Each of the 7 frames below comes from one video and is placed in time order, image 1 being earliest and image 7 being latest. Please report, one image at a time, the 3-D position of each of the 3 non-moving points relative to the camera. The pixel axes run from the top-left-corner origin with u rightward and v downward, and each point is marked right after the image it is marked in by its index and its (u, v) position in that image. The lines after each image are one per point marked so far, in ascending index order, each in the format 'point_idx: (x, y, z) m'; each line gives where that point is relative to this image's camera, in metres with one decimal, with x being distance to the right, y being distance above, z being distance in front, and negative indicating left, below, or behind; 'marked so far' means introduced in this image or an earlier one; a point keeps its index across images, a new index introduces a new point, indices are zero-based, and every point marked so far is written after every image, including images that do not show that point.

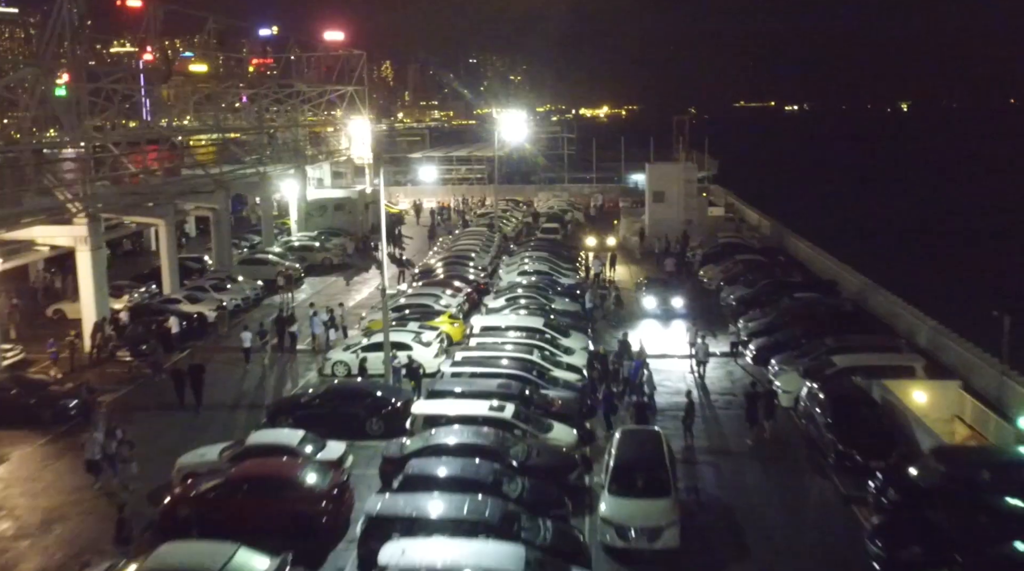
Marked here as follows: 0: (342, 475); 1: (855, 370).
0: (-2.4, -2.7, +15.1) m
1: (+6.4, -1.5, +19.8) m
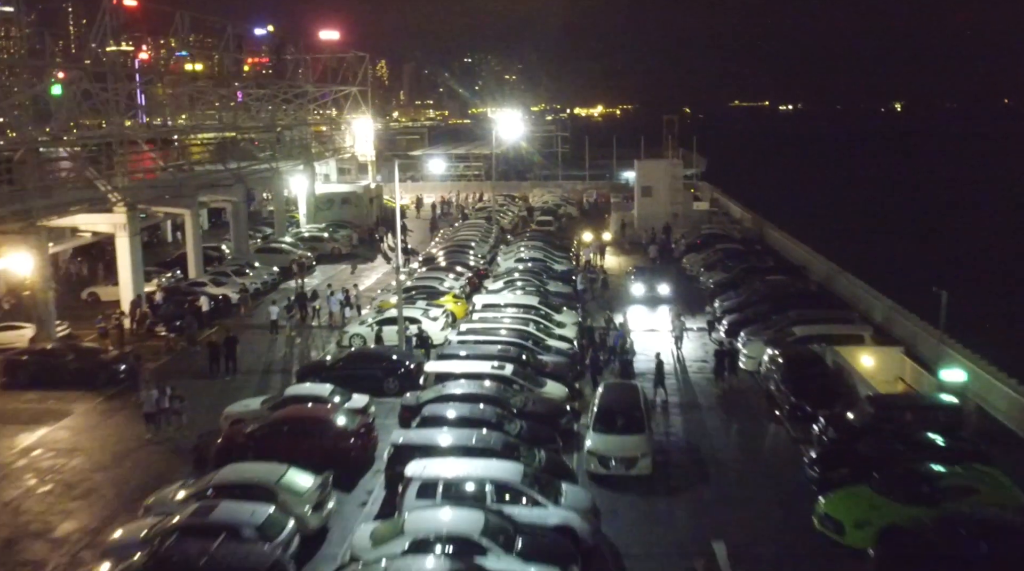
0: (-2.4, -2.2, +17.8) m
1: (+6.4, -1.1, +22.5) m
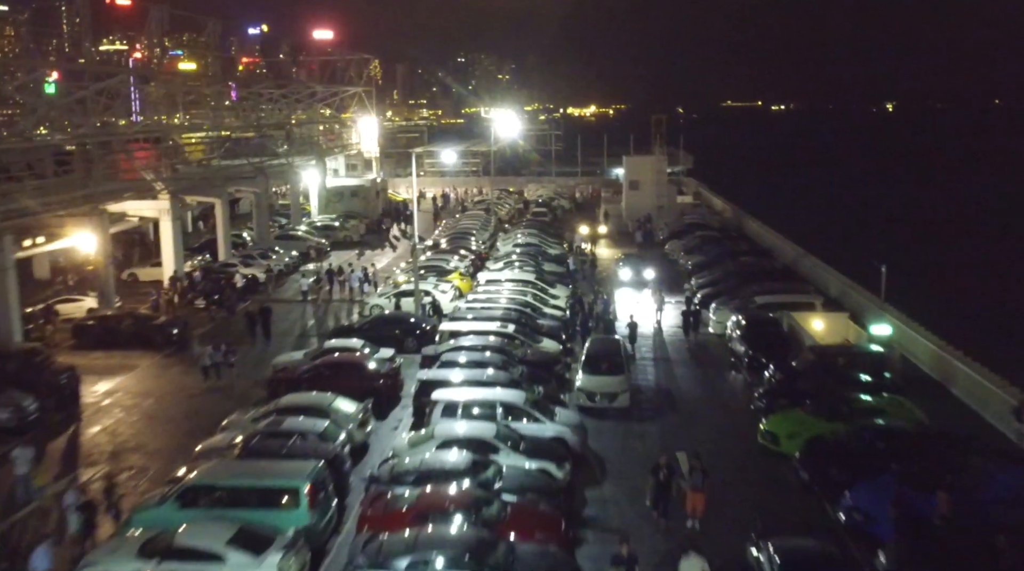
0: (-2.4, -1.6, +21.3) m
1: (+6.4, -0.5, +26.2) m
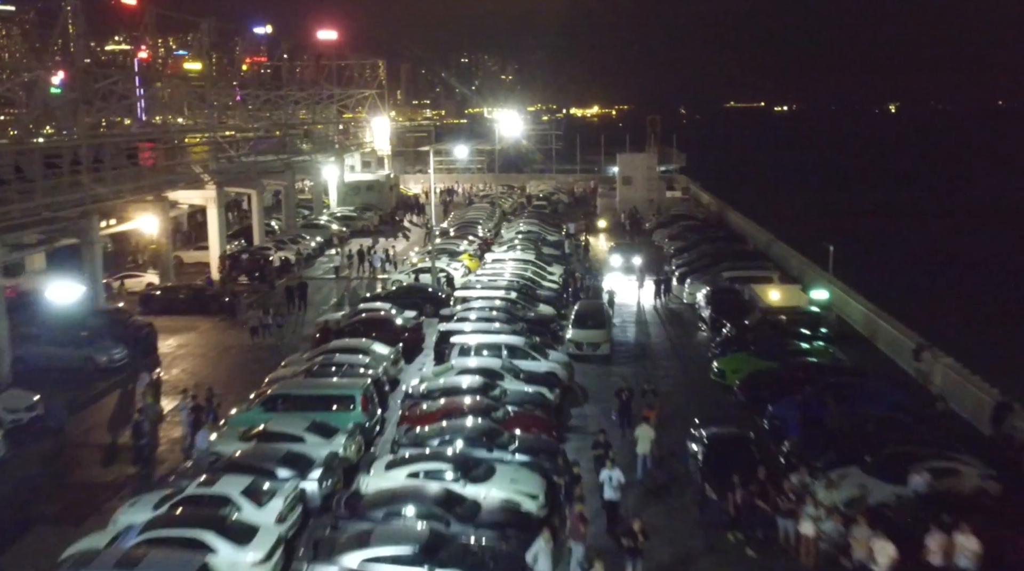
0: (-2.3, -0.9, +25.8) m
1: (+6.5, +0.2, +30.6) m
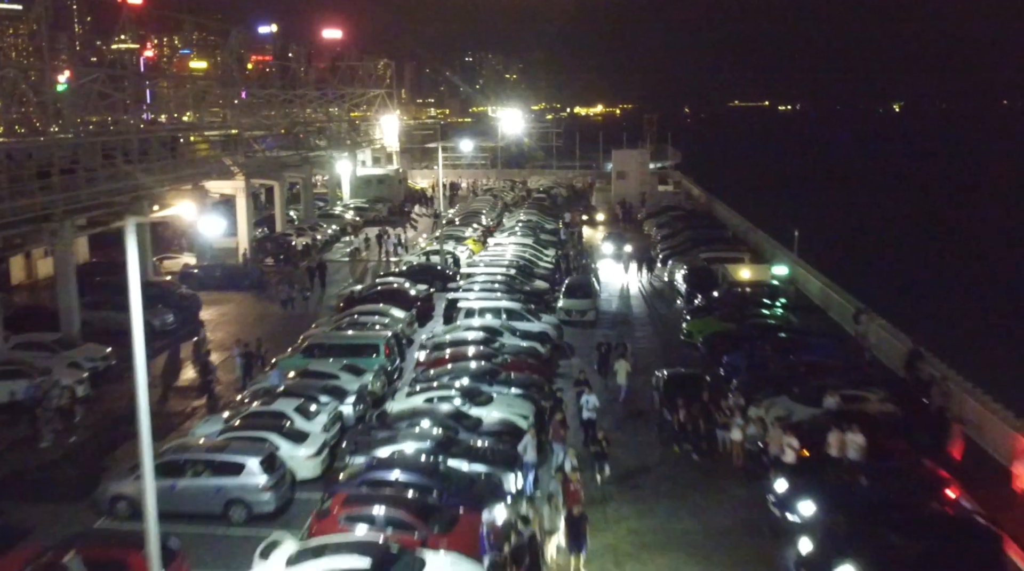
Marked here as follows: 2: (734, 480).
0: (-2.4, -0.2, +29.6) m
1: (+6.5, +0.9, +34.3) m
2: (+3.5, -3.0, +16.3) m
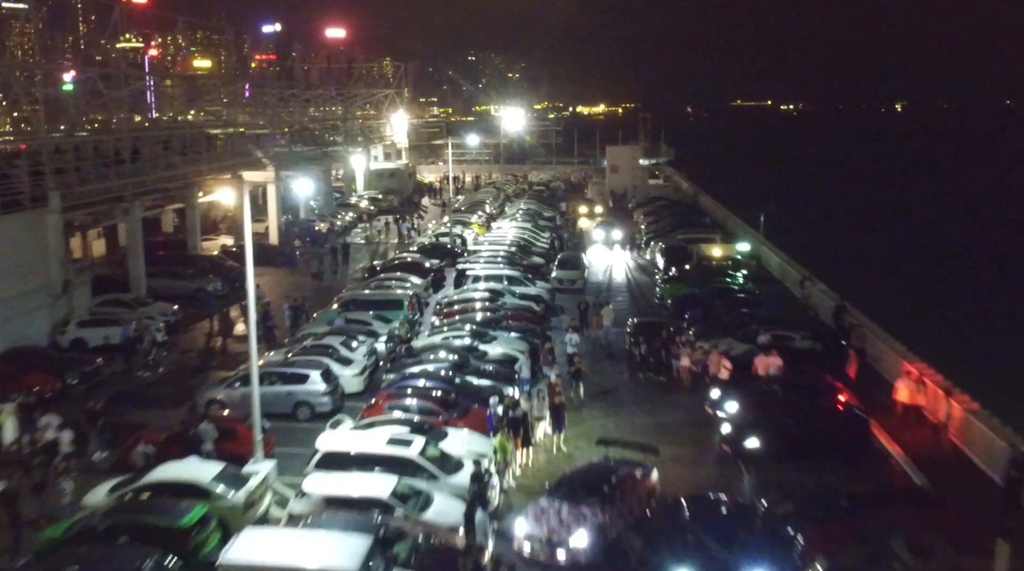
0: (-2.3, +0.6, +34.3) m
1: (+6.5, +1.7, +39.1) m
2: (+3.4, -2.2, +21.1) m
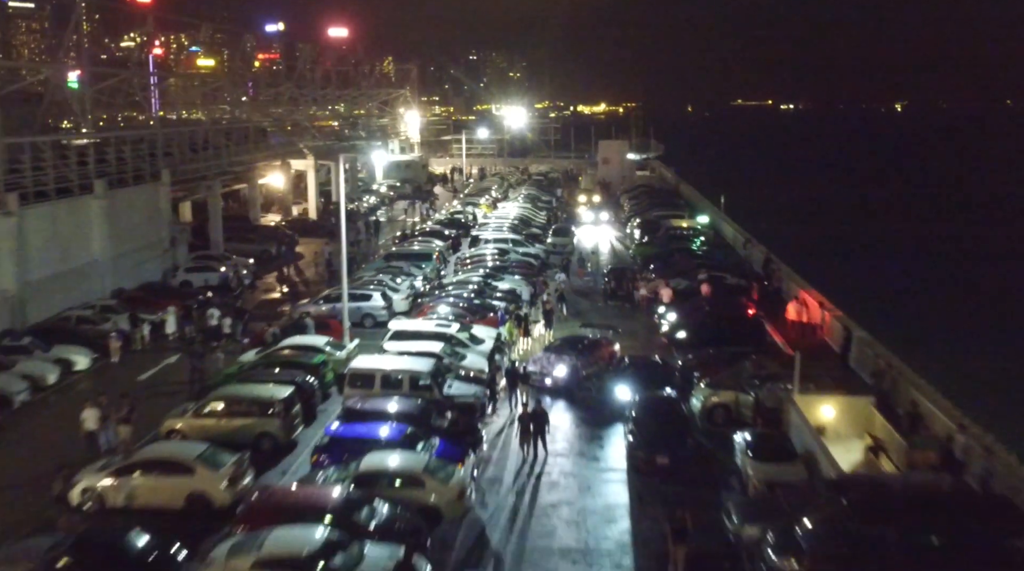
0: (-2.2, +2.0, +42.2) m
1: (+6.6, +3.1, +47.0) m
2: (+3.6, -0.8, +29.0) m
